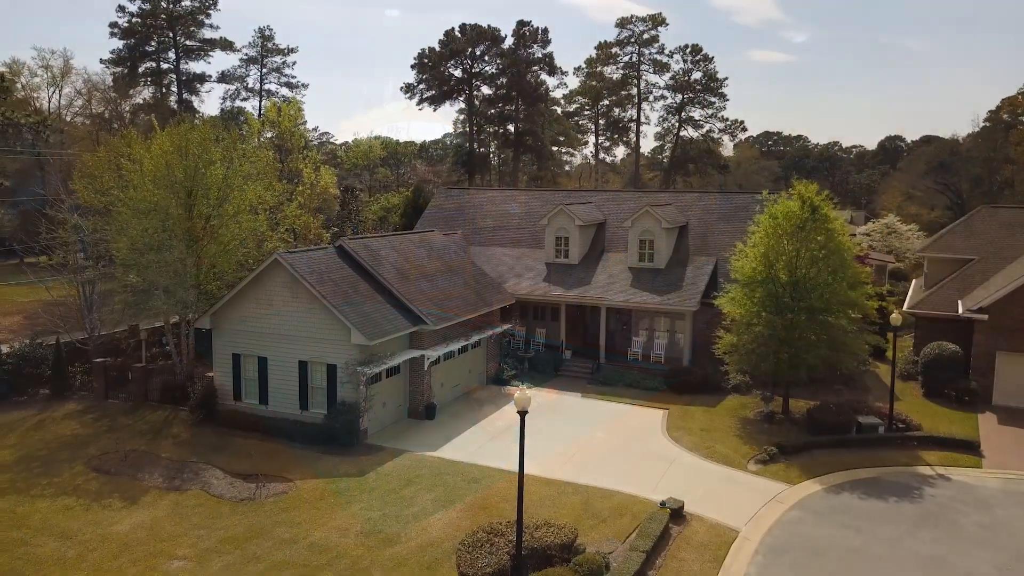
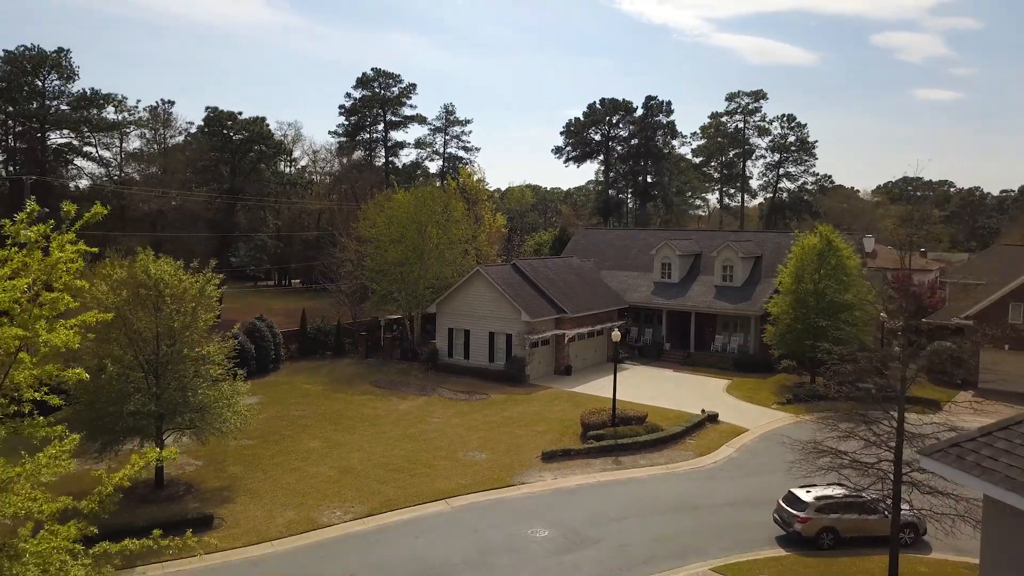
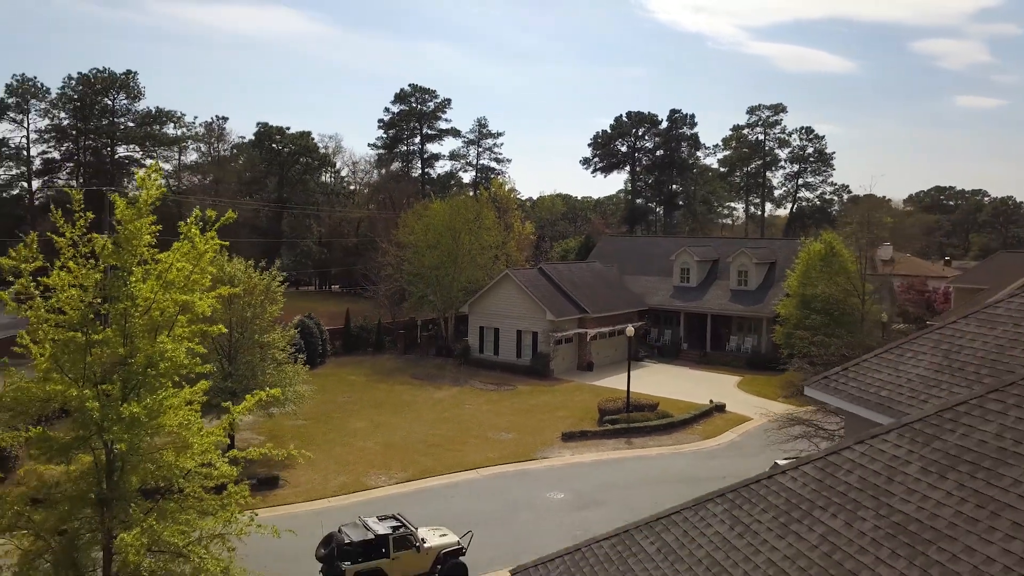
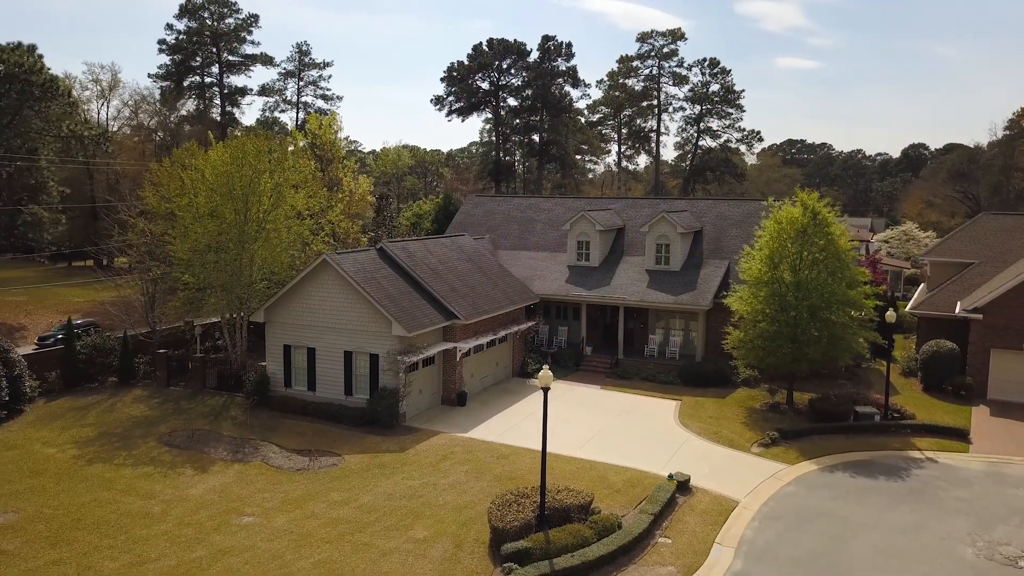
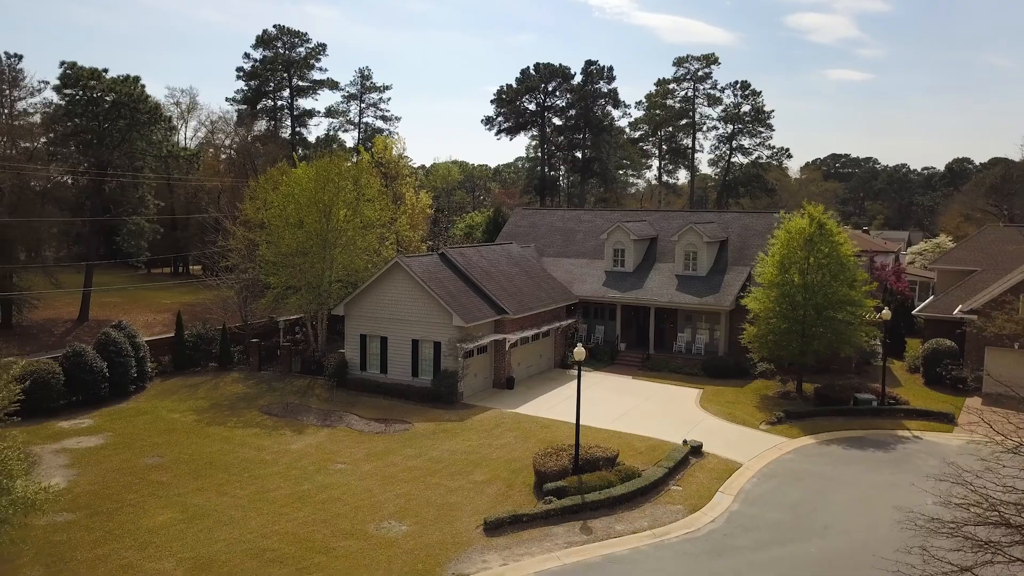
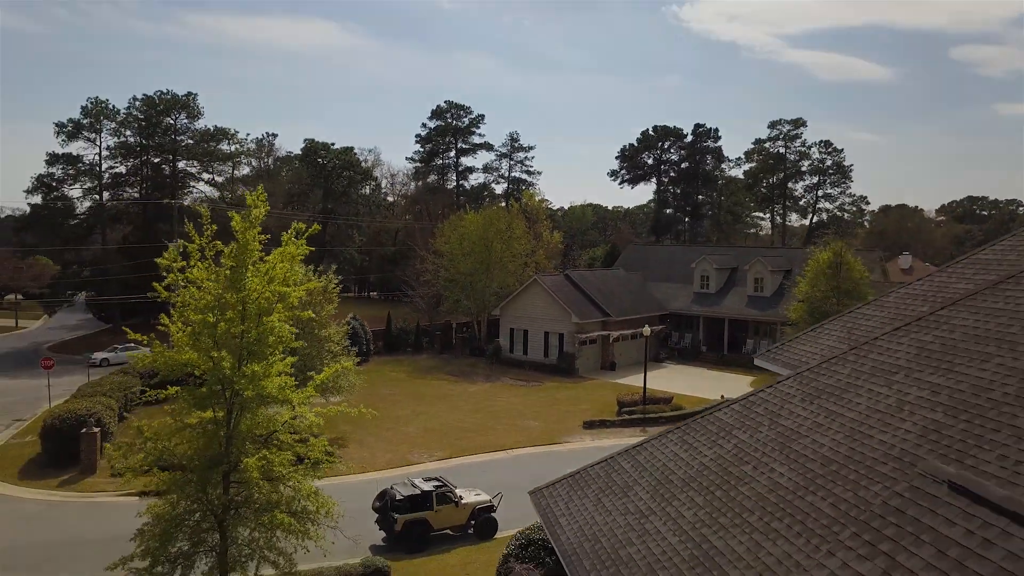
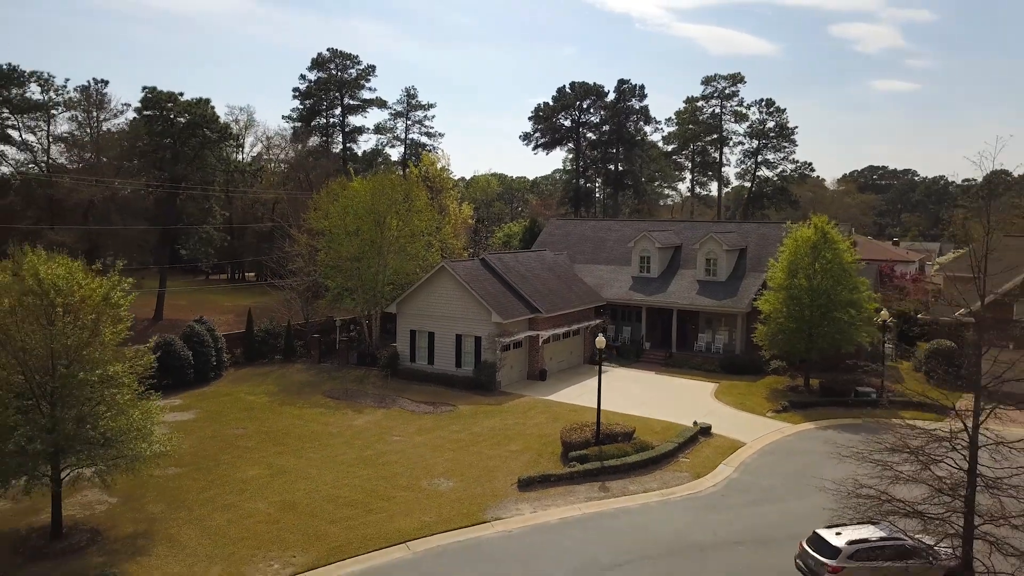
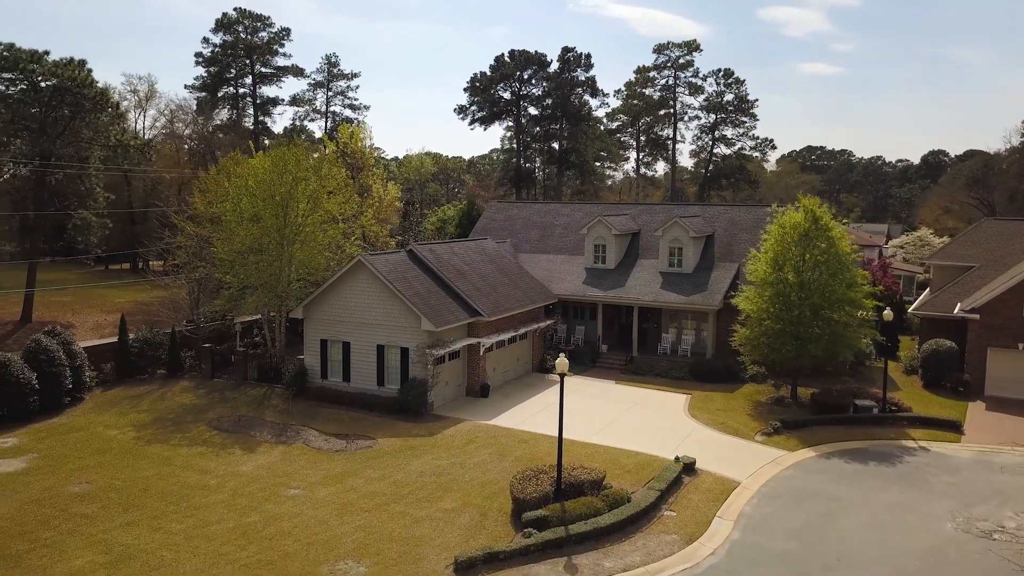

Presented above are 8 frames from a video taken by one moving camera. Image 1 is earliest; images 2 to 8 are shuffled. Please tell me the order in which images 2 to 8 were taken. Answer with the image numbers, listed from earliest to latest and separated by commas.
4, 8, 5, 7, 2, 3, 6
